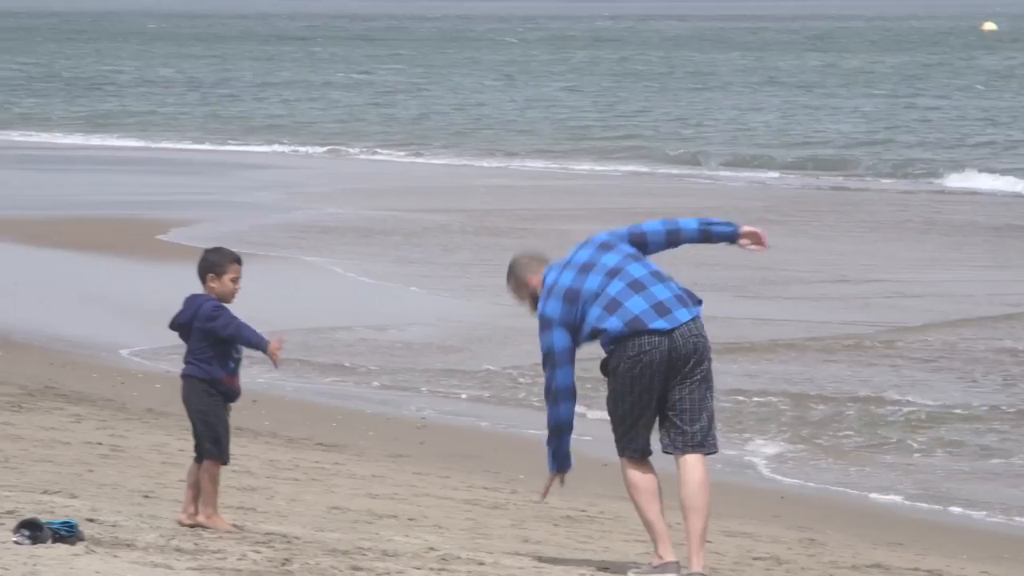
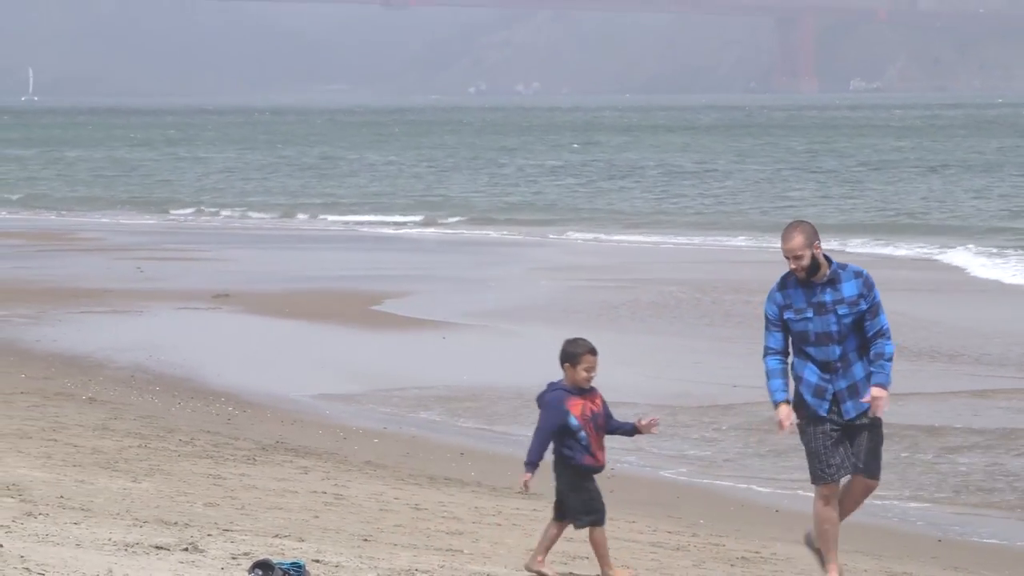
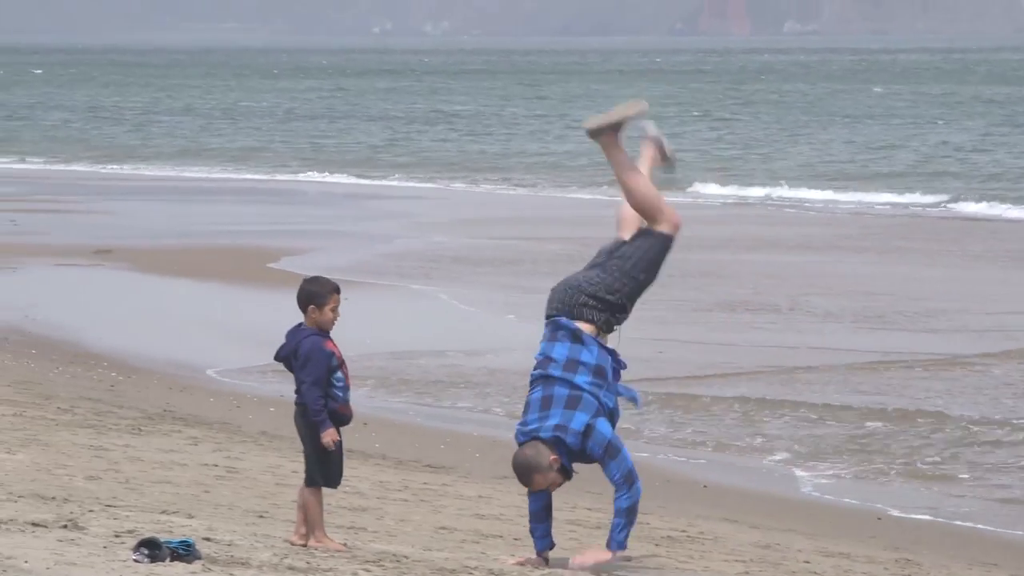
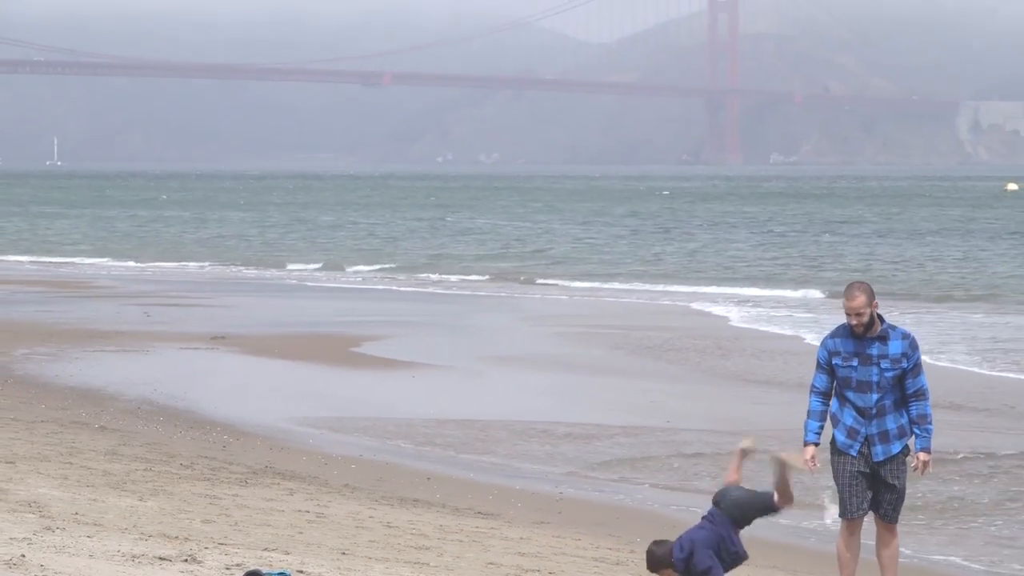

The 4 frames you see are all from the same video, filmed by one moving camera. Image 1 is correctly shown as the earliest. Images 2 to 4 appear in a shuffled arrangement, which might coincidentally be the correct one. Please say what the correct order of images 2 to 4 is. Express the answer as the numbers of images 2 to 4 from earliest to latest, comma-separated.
3, 2, 4
